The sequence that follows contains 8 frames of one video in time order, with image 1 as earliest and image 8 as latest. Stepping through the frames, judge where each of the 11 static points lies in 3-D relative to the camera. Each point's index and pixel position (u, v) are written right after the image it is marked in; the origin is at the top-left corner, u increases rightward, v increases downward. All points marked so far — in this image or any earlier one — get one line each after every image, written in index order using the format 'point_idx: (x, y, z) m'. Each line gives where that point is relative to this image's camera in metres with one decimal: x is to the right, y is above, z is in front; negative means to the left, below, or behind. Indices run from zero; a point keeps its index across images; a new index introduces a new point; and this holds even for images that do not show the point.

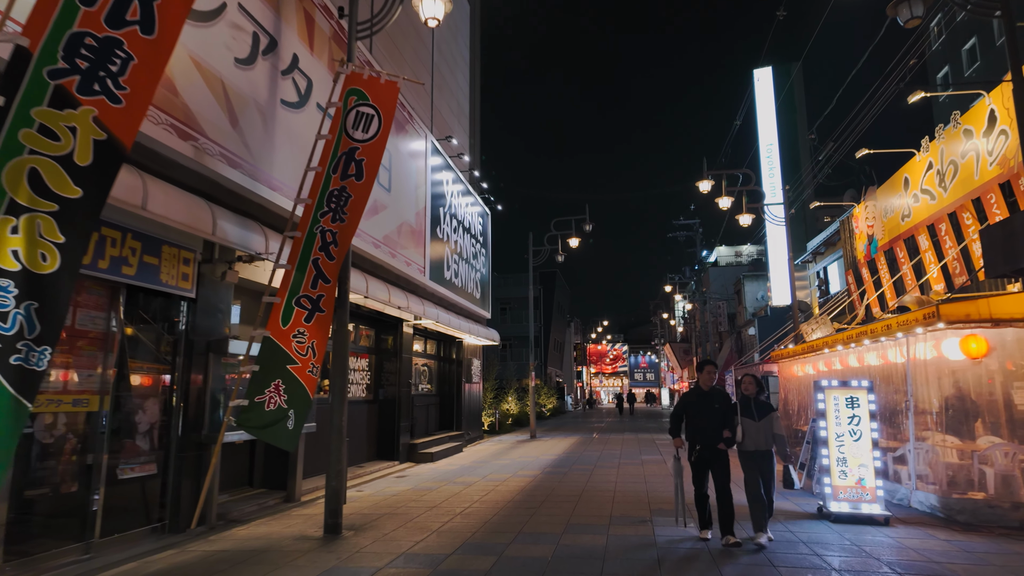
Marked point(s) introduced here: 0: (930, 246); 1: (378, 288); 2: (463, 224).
0: (+8.3, +0.8, +12.0) m
1: (-2.6, 0.0, +11.9) m
2: (-1.5, +1.9, +18.6) m
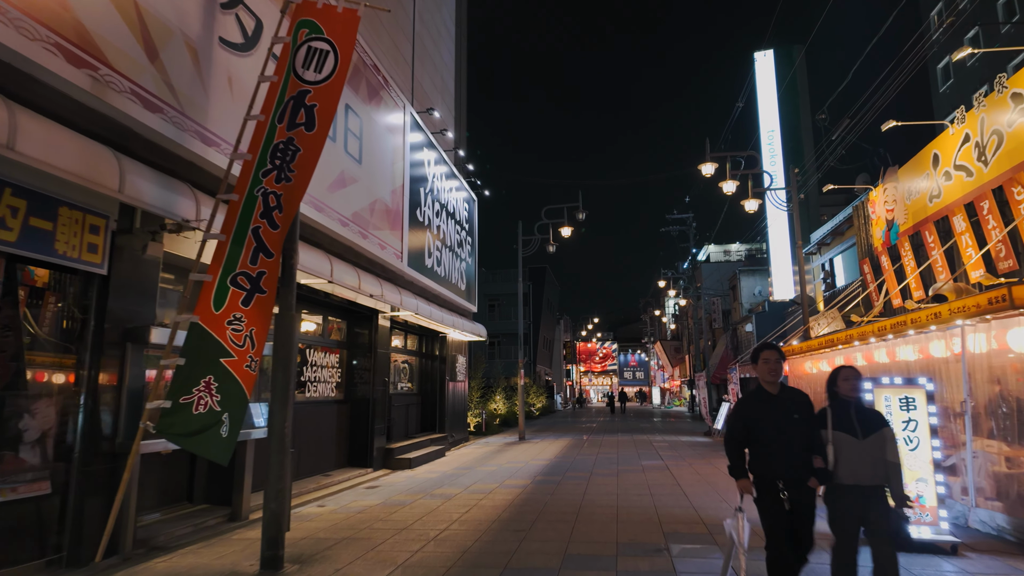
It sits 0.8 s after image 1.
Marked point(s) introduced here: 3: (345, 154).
0: (+8.1, +1.1, +10.7) m
1: (-2.8, +0.2, +10.4) m
2: (-1.8, +2.2, +17.1) m
3: (-2.9, +2.3, +10.5) m
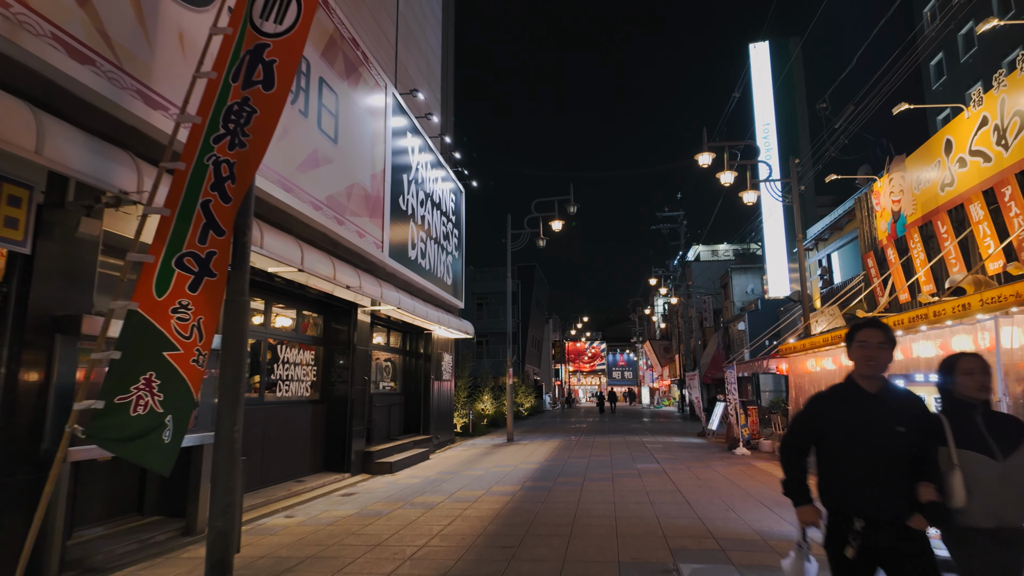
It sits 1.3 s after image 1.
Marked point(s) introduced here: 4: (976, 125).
0: (+7.9, +1.2, +10.0) m
1: (-3.0, +0.4, +9.5) m
2: (-2.1, +2.4, +16.3) m
3: (-3.1, +2.5, +9.6) m
4: (+8.2, +2.9, +10.6) m
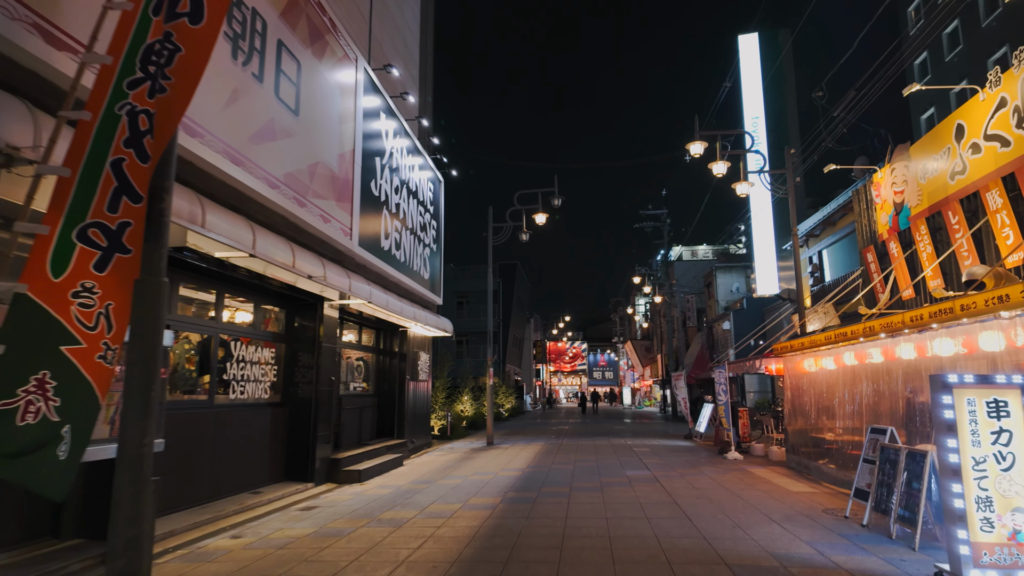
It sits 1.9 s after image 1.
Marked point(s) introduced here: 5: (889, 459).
0: (+7.7, +1.3, +9.3) m
1: (-3.3, +0.6, +8.4) m
2: (-2.6, +2.5, +15.2) m
3: (-3.3, +2.7, +8.5) m
4: (+7.9, +3.0, +9.8) m
5: (+4.5, -2.0, +7.1) m
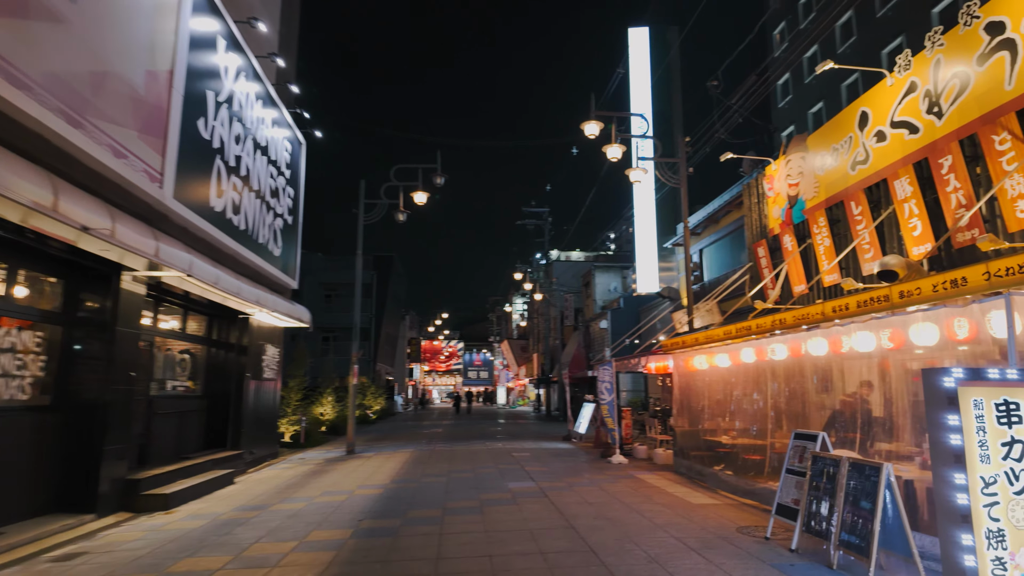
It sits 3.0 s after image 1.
0: (+5.9, +1.4, +8.8) m
1: (-4.6, +1.0, +5.7) m
2: (-5.3, +3.0, +12.6) m
3: (-4.6, +3.1, +5.8) m
4: (+6.1, +3.1, +9.4) m
5: (+3.1, -1.8, +6.0) m
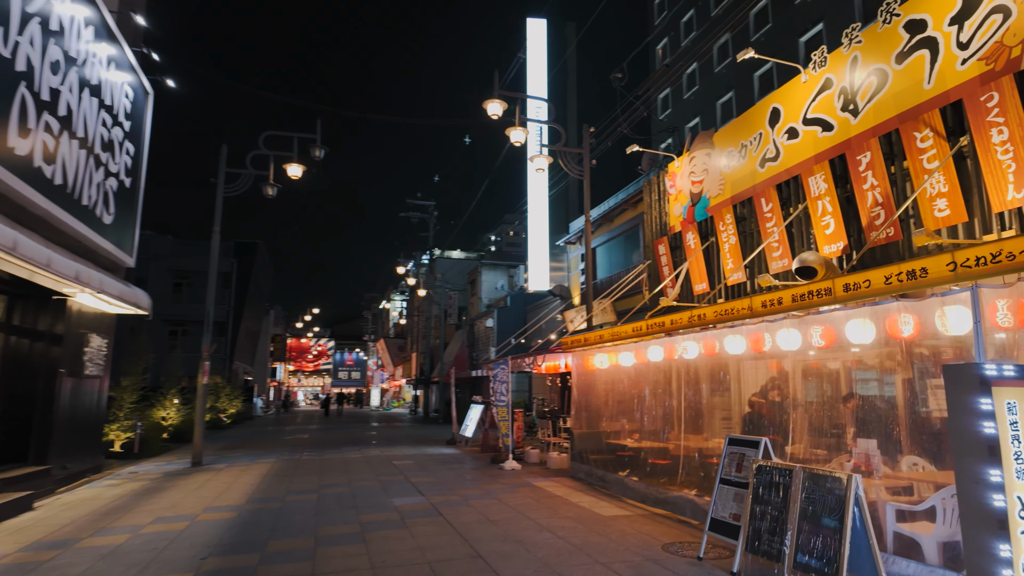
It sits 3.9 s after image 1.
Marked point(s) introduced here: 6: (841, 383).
0: (+4.6, +1.4, +8.7) m
1: (-5.1, +1.4, +3.5) m
2: (-7.1, +3.4, +10.0) m
3: (-5.1, +3.5, +3.6) m
4: (+4.7, +3.1, +9.3) m
5: (+2.3, -1.7, +5.3) m
6: (+3.6, -1.0, +6.6) m
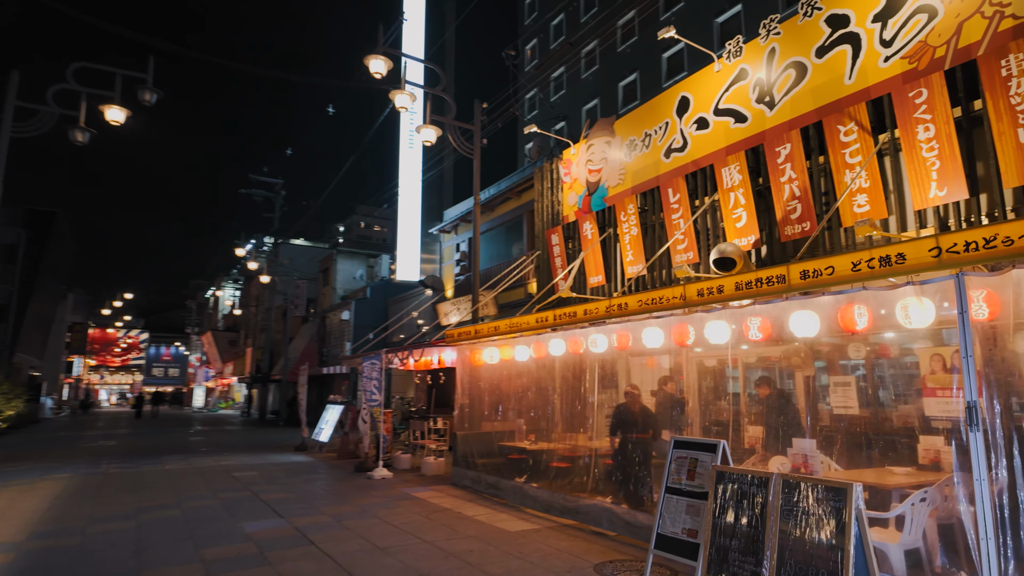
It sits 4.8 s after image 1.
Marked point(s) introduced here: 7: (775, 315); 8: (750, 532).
0: (+3.2, +1.5, +8.4) m
1: (-4.9, +1.9, +1.0) m
2: (-8.3, +4.0, +6.9) m
3: (-4.7, +4.0, +1.1) m
4: (+3.2, +3.1, +9.0) m
5: (+1.7, -1.6, +4.6) m
6: (+2.7, -0.9, +6.1) m
7: (+2.7, -0.3, +6.2) m
8: (+1.7, -1.8, +4.4) m
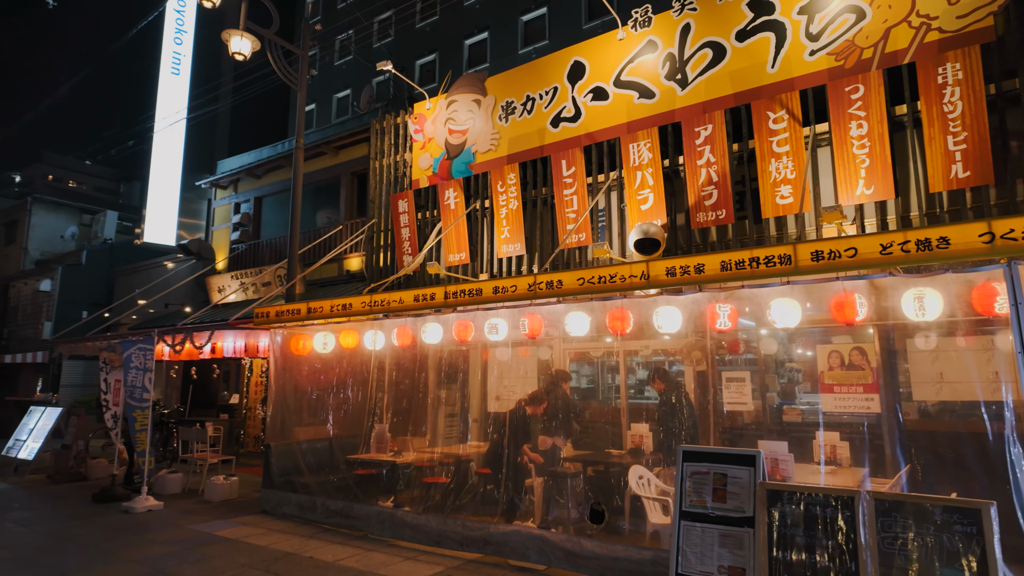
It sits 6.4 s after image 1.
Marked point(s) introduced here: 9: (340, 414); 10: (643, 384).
0: (+1.8, +1.6, +7.8) m
1: (-2.5, +2.4, -2.3) m
2: (-7.9, +4.9, +1.6) m
3: (-2.3, +4.5, -2.2) m
4: (+1.7, +3.3, +8.3) m
5: (+1.8, -1.4, +3.6) m
6: (+2.1, -0.8, +5.4) m
7: (+2.1, -0.1, +5.5) m
8: (+1.8, -1.6, +3.5) m
9: (-2.3, -1.7, +7.9) m
10: (+1.3, -0.9, +5.9) m
